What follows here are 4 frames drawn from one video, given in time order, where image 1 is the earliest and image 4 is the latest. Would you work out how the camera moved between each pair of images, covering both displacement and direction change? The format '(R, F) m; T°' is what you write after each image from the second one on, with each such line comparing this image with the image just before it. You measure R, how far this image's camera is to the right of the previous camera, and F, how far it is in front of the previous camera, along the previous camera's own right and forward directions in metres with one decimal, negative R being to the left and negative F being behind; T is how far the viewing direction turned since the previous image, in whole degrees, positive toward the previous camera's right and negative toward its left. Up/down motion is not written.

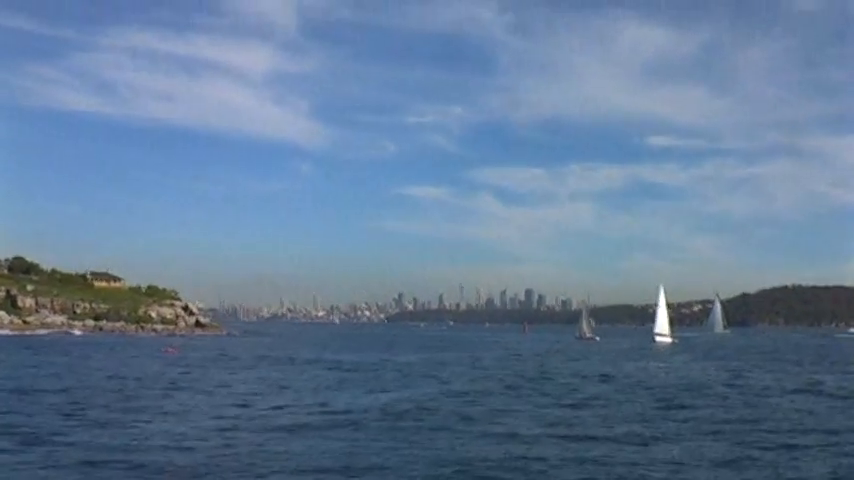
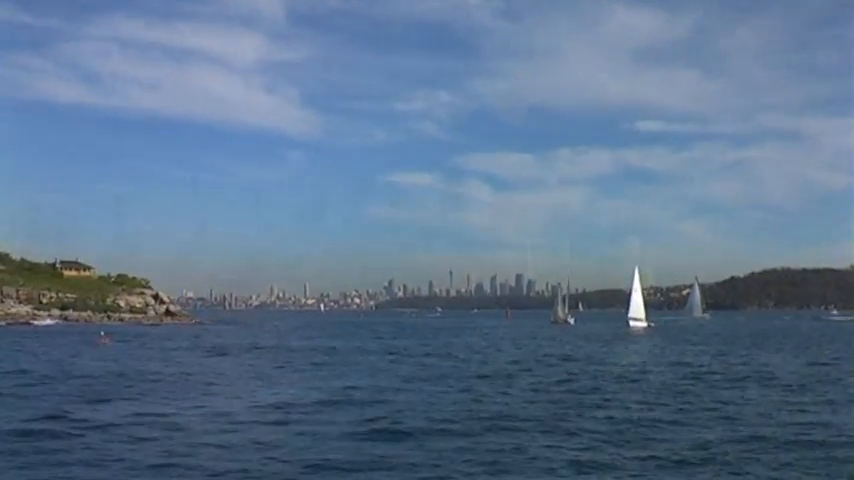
(+1.8, +0.3) m; -3°
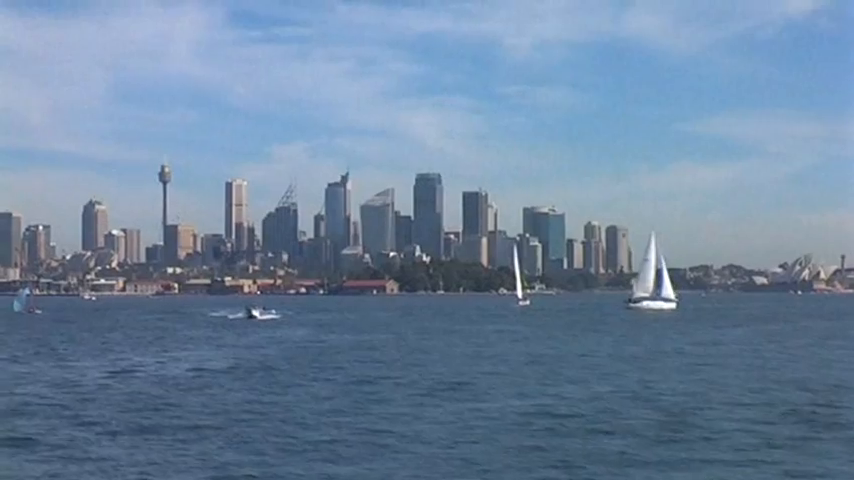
(-0.7, +1.8) m; +1°
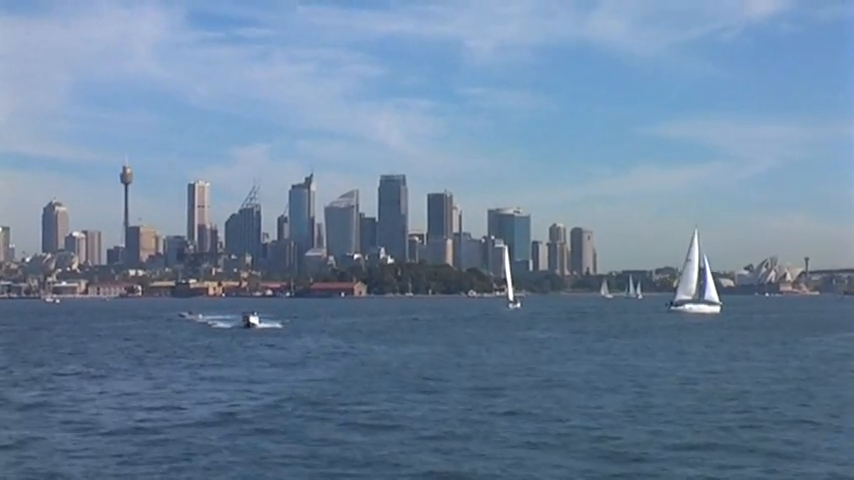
(-1.0, +2.5) m; +2°
